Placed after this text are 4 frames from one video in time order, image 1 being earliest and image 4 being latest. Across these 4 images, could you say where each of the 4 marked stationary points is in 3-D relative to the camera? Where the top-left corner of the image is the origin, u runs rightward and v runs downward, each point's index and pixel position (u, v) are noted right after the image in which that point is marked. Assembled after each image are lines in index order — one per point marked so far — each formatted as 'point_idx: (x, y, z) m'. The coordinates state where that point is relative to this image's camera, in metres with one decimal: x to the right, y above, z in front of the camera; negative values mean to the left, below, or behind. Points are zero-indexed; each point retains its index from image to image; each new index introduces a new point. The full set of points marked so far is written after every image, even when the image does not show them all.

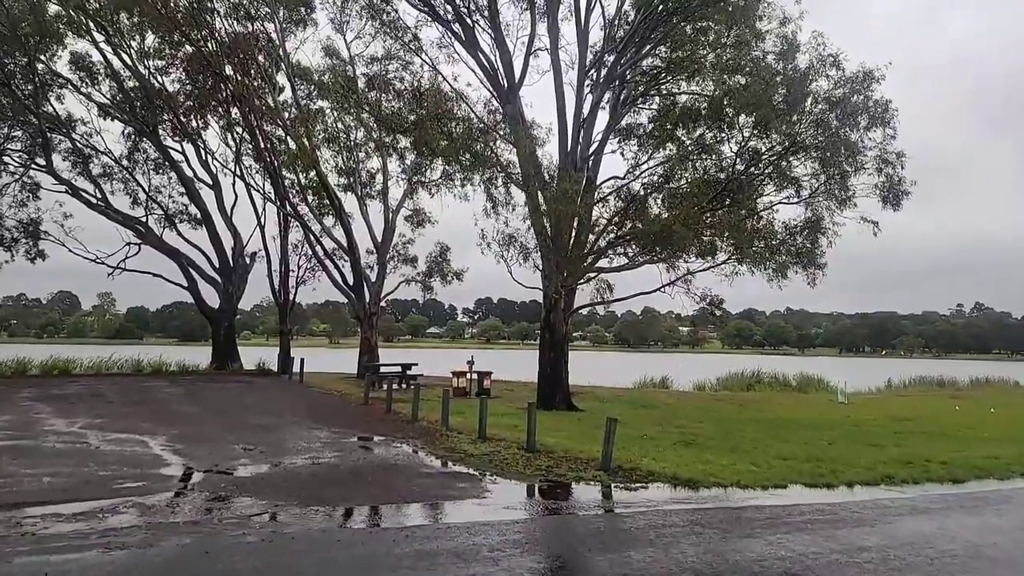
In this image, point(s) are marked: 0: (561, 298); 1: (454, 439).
0: (+1.1, -0.2, +18.7) m
1: (-1.2, -3.0, +16.9) m
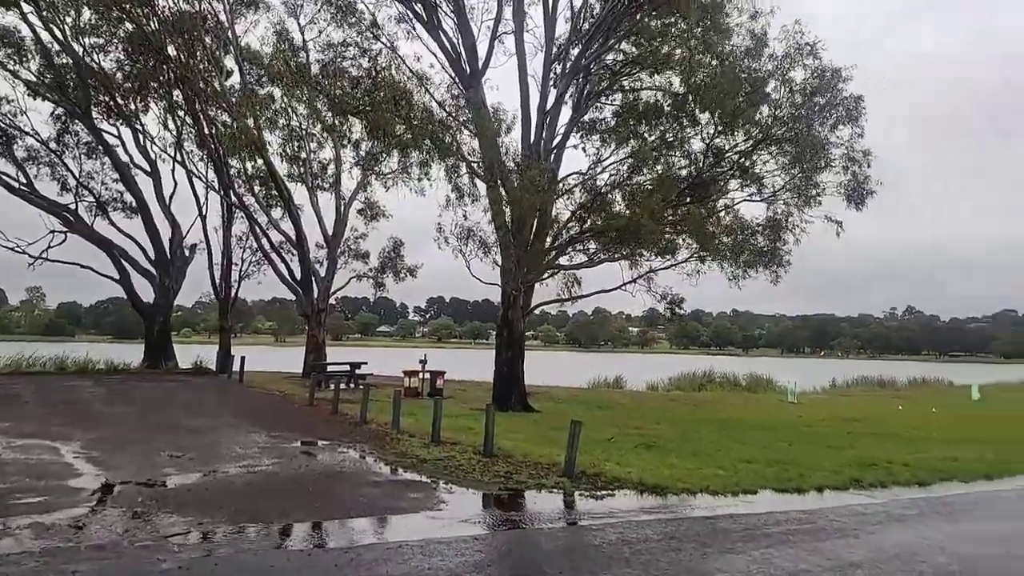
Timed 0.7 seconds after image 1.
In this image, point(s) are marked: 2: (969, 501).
0: (+0.2, -0.1, +18.0) m
1: (-2.0, -2.9, +16.1) m
2: (+7.1, -3.3, +13.3) m
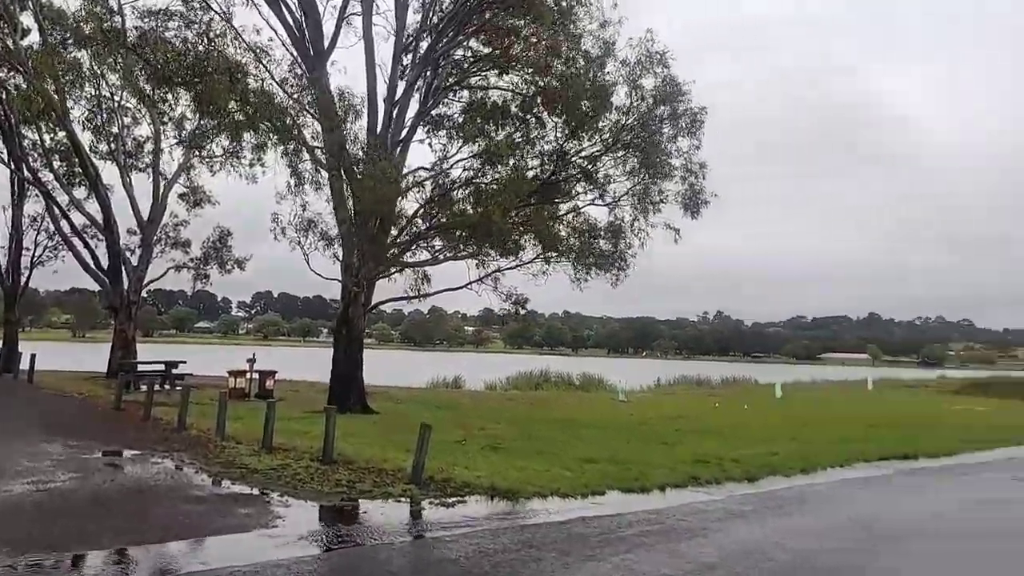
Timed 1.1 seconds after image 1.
0: (-3.1, -0.1, +17.2) m
1: (-4.8, -2.8, +14.9) m
2: (+4.7, -3.4, +14.0) m
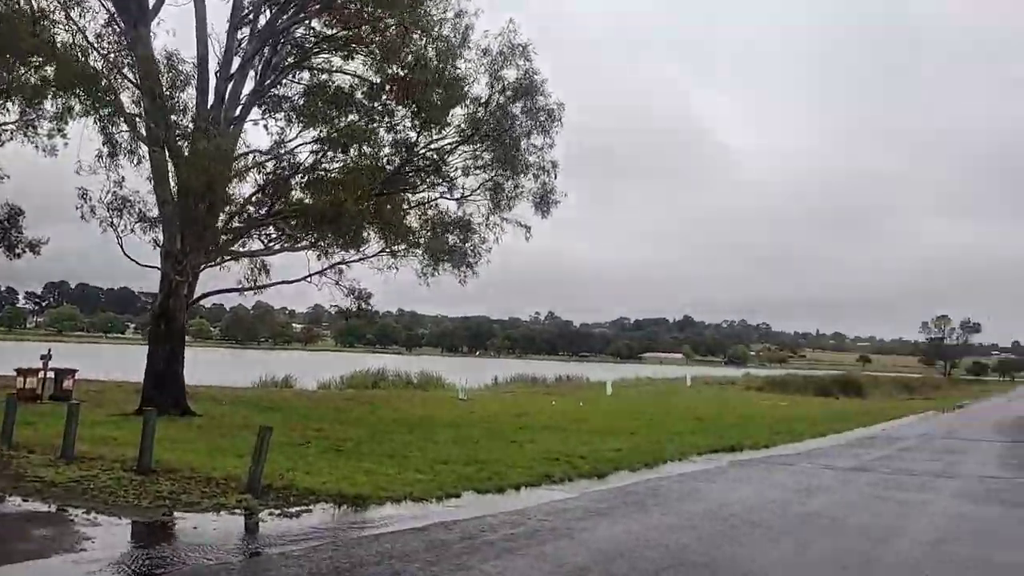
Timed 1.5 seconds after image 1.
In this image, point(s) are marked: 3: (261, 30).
0: (-6.0, +0.1, +15.4) m
1: (-7.3, -2.6, +12.7) m
2: (+2.2, -3.3, +13.9) m
3: (-5.3, +5.3, +17.6) m
